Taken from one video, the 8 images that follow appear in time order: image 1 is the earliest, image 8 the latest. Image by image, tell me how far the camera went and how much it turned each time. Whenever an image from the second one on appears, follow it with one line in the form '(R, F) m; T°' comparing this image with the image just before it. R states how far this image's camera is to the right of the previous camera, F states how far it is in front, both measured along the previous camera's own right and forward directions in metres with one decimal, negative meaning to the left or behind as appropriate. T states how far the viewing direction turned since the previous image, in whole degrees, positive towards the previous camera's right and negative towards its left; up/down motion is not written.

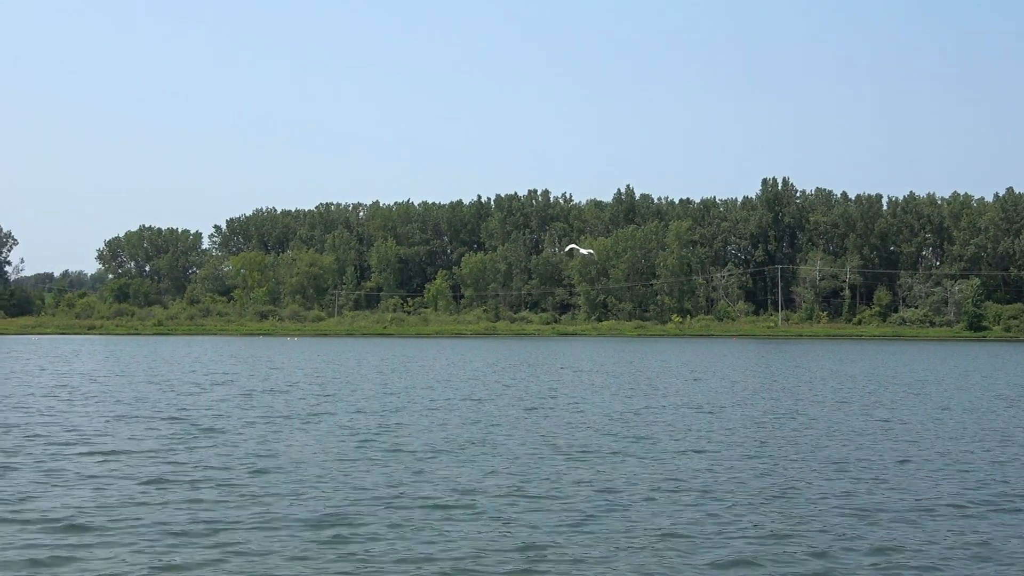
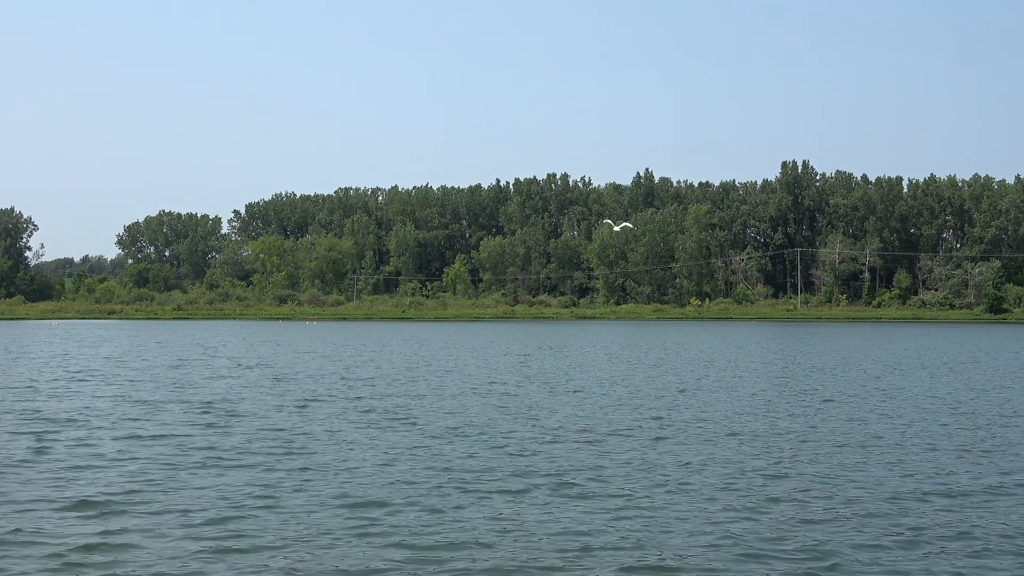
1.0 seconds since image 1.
(-0.5, -0.1) m; -1°
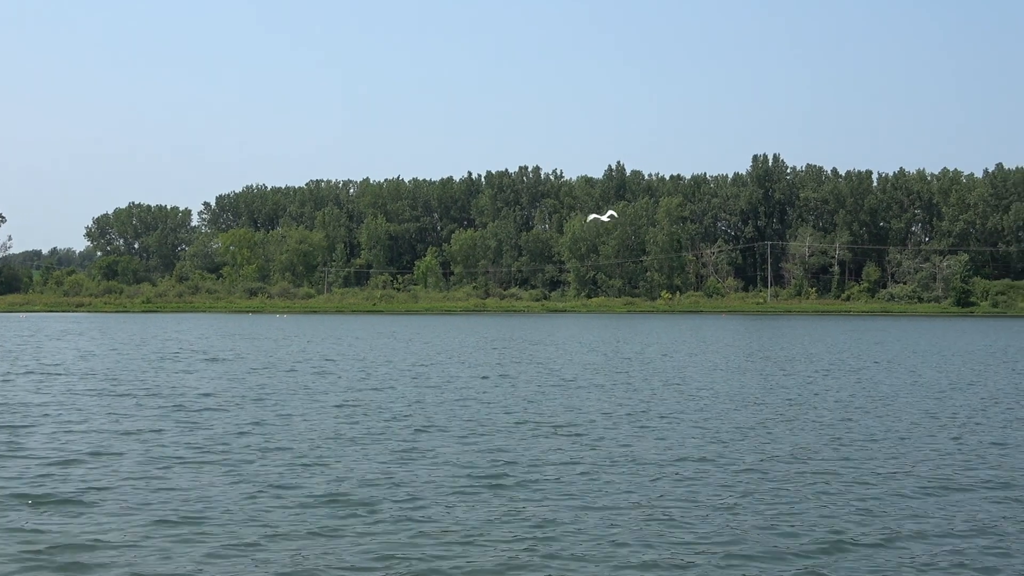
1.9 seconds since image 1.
(+1.0, +0.1) m; +1°
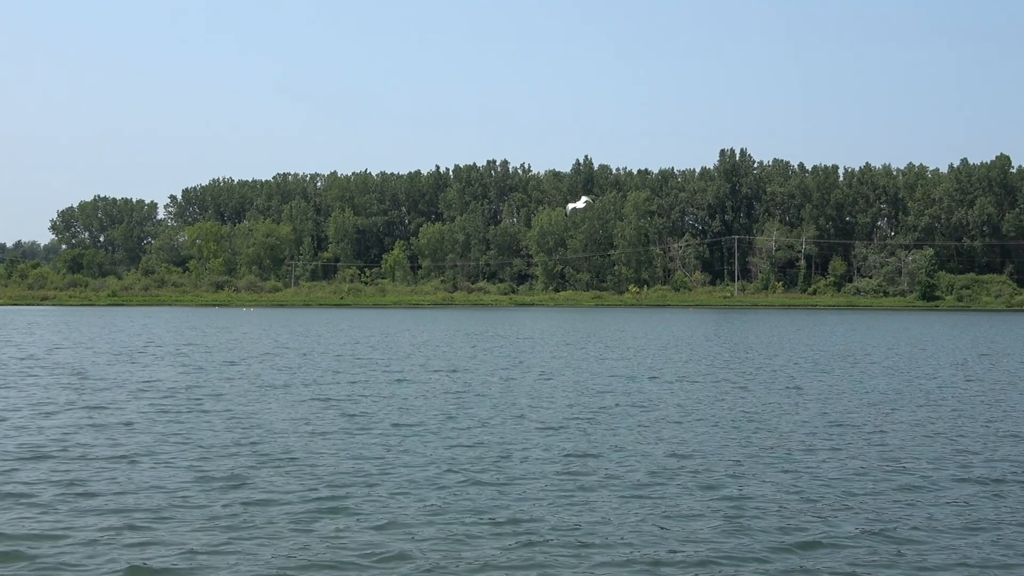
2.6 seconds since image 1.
(+1.3, +0.1) m; +1°
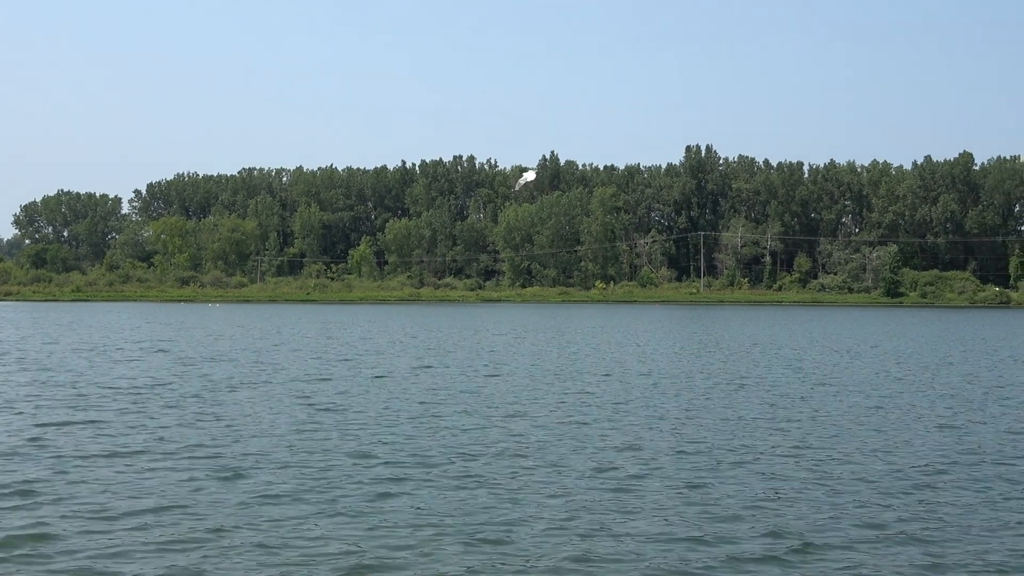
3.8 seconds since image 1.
(+1.4, 0.0) m; +1°
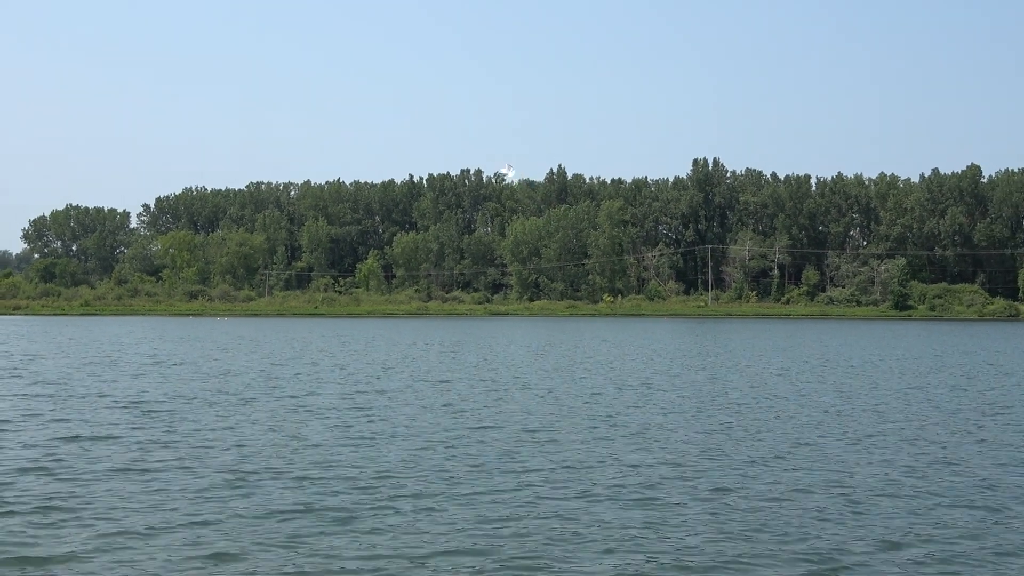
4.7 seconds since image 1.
(-0.3, 0.0) m; 0°
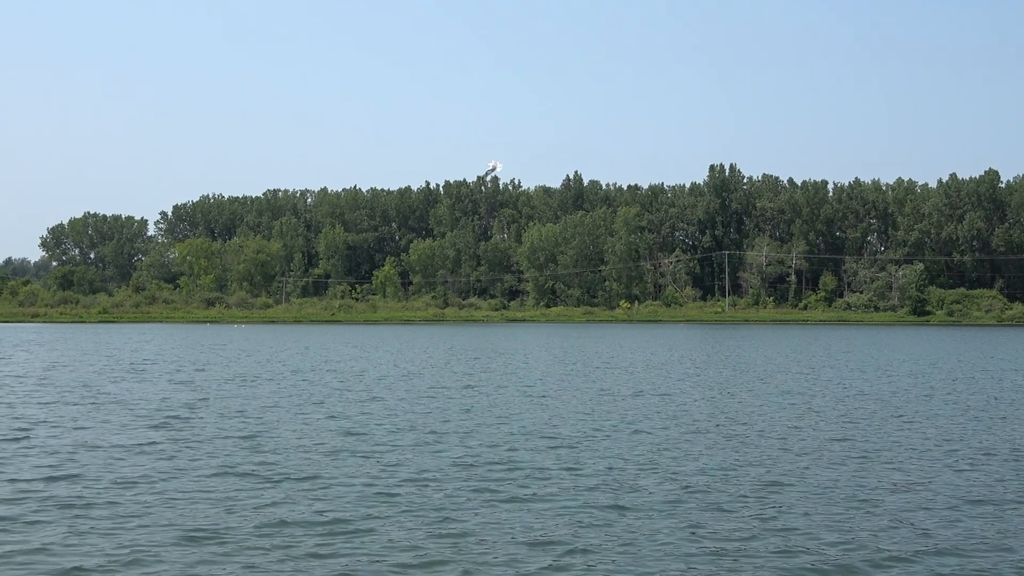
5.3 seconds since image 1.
(-0.6, 0.0) m; -1°
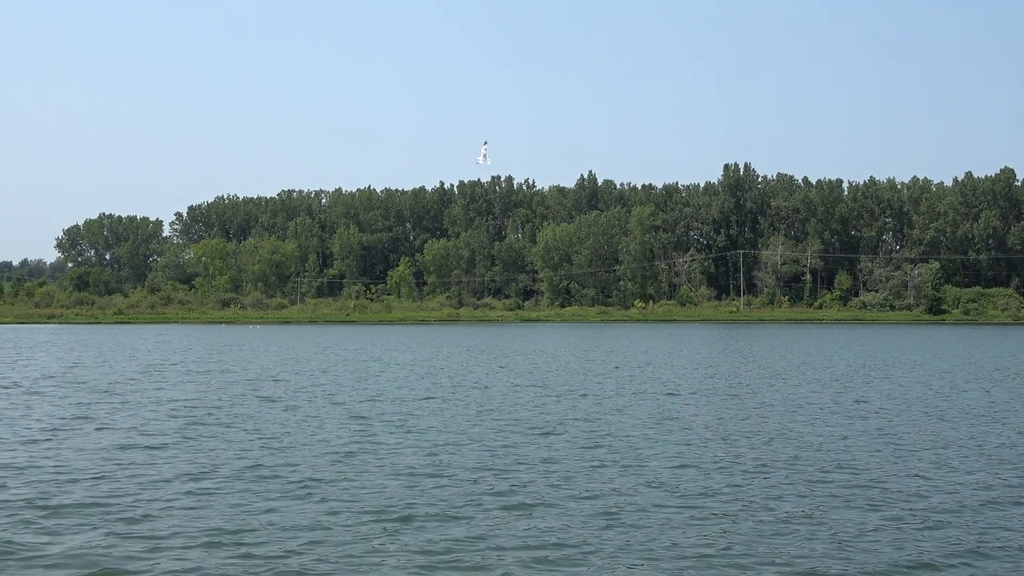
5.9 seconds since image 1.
(-0.6, 0.0) m; 0°
